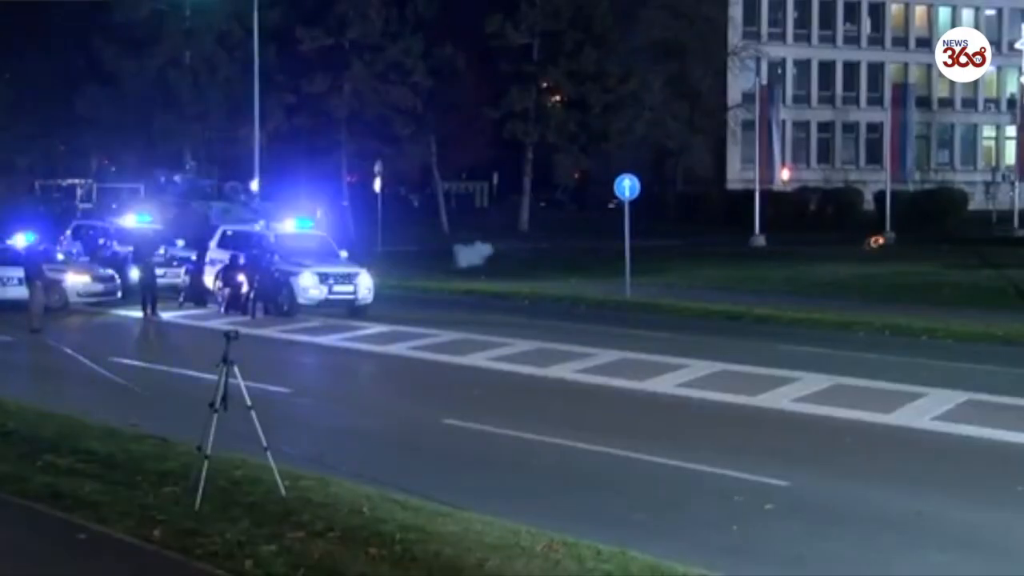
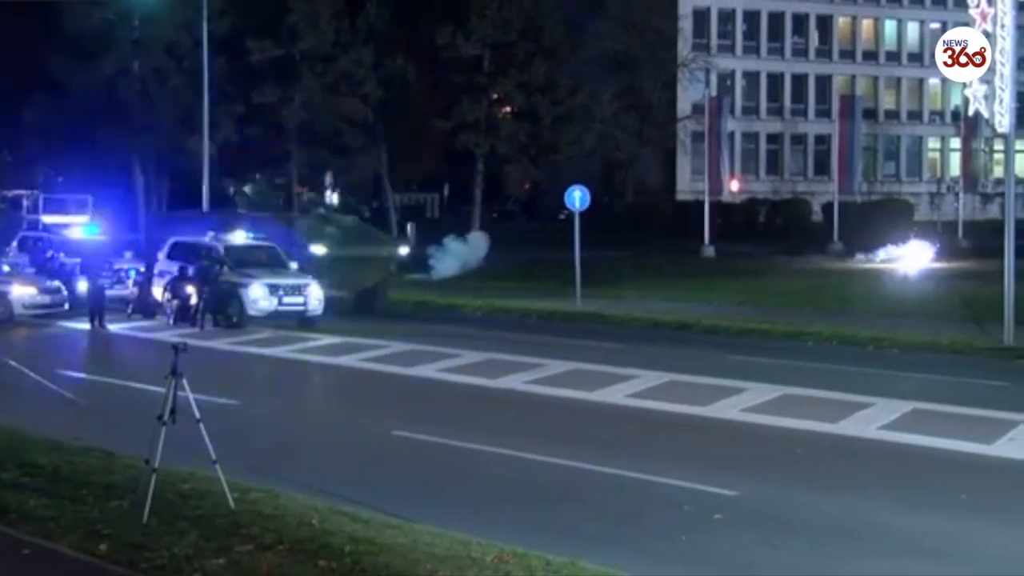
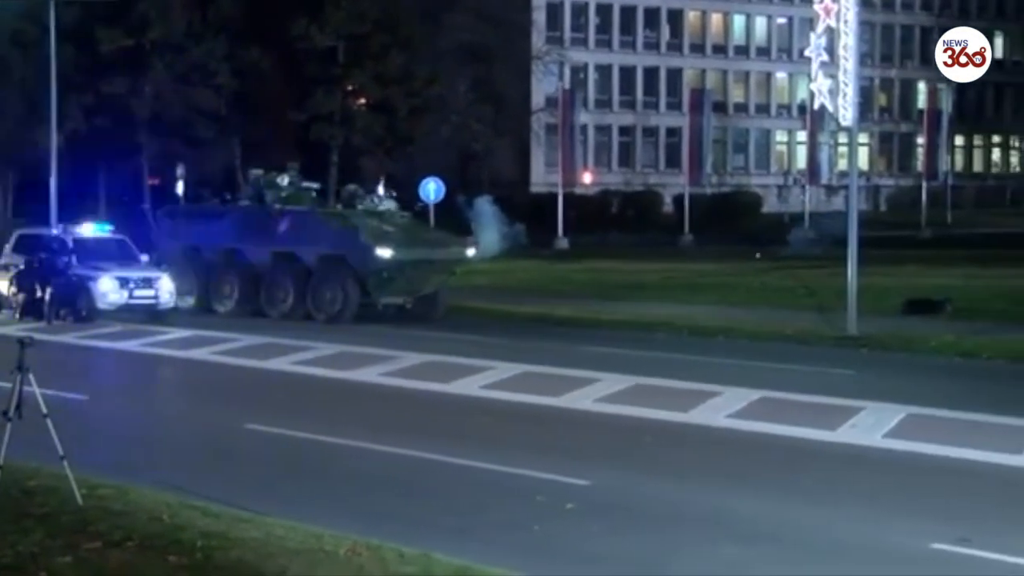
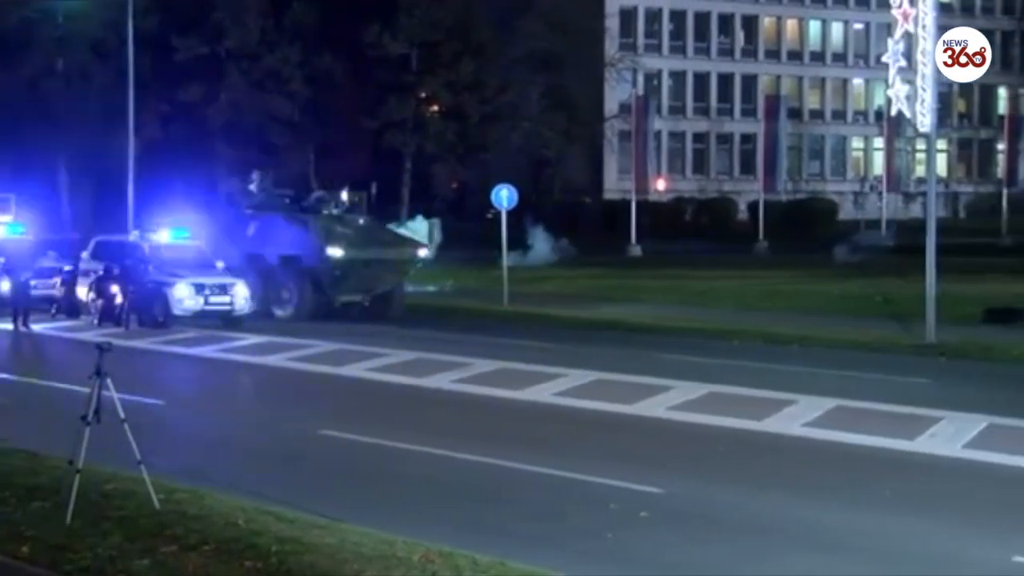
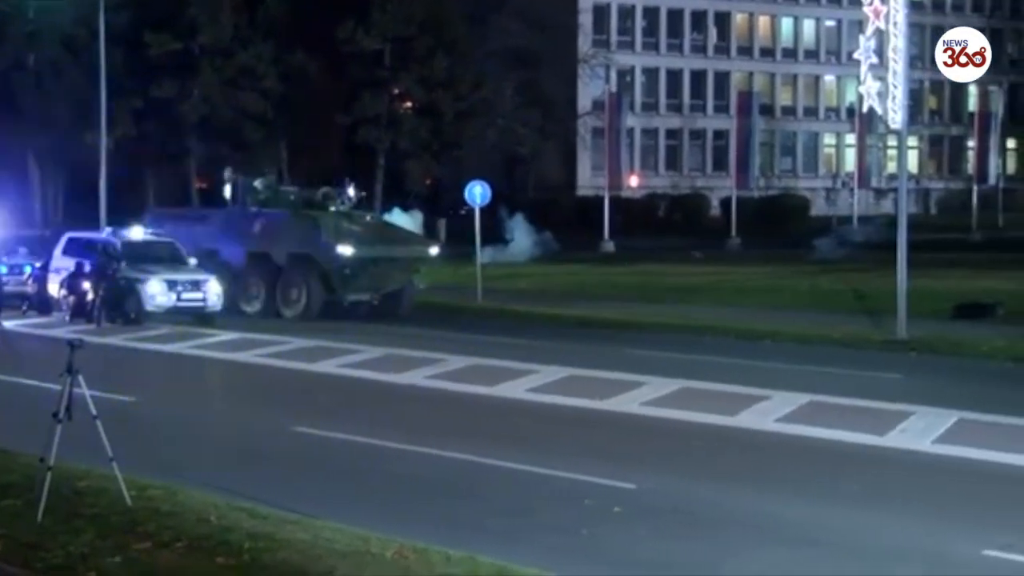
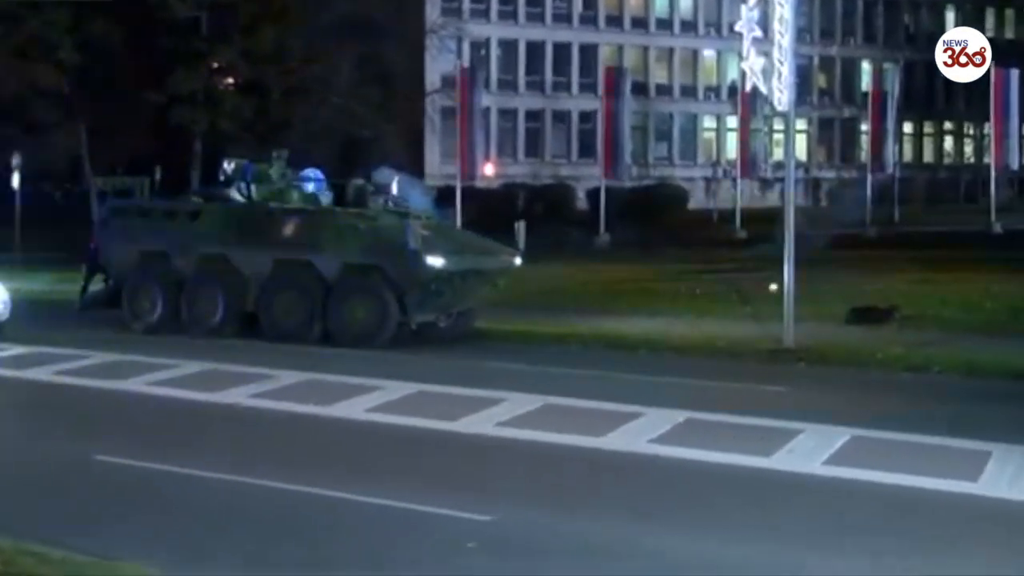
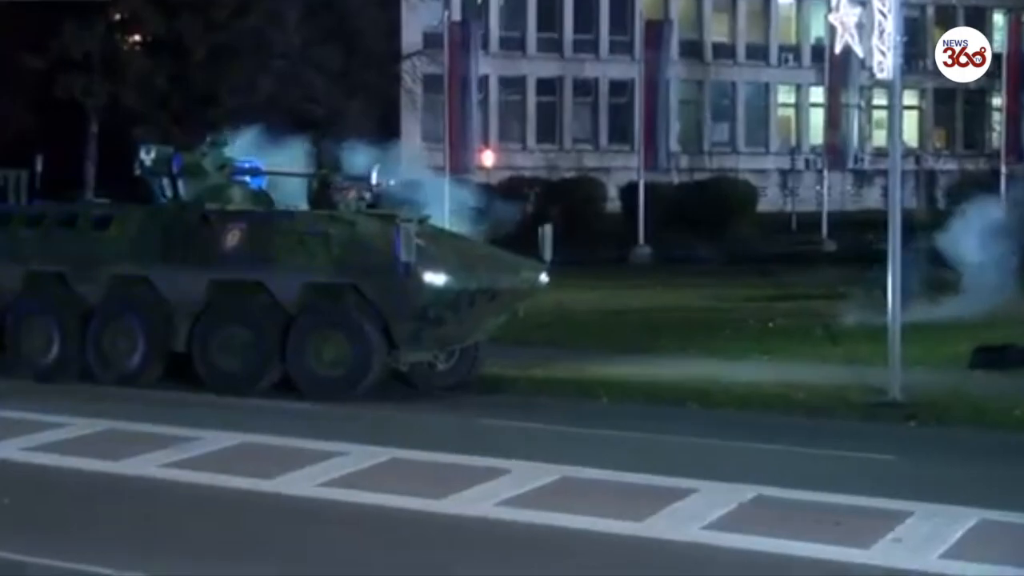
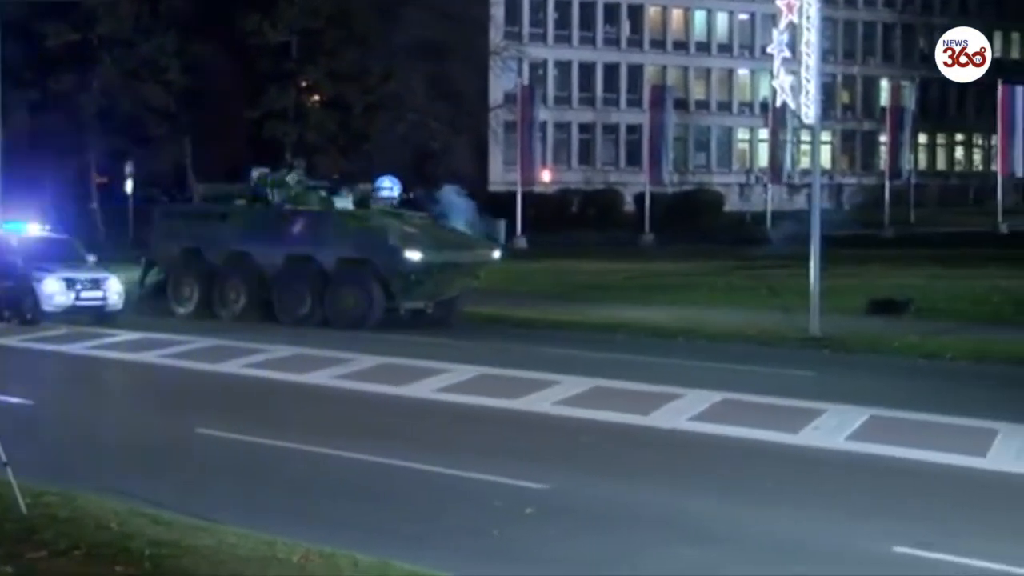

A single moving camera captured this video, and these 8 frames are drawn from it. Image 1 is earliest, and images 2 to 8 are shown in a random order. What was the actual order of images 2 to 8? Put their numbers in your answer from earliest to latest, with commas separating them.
2, 4, 5, 3, 8, 6, 7
